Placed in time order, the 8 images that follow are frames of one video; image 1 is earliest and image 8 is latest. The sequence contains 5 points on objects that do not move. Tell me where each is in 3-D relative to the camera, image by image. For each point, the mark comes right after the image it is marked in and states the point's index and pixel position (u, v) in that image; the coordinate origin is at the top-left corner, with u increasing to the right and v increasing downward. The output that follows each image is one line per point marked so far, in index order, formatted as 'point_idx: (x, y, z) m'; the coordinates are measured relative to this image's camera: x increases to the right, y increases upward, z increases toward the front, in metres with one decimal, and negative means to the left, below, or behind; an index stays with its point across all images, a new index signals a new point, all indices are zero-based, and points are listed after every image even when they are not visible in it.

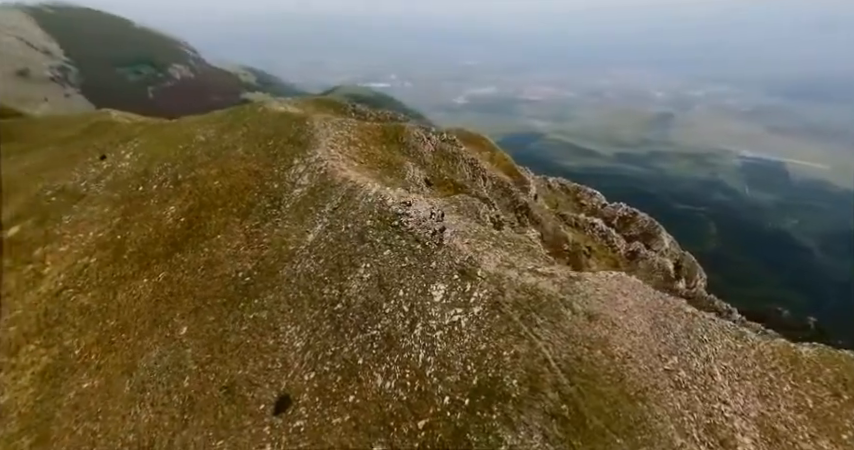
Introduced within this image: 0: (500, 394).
0: (+2.6, -6.1, +13.7) m
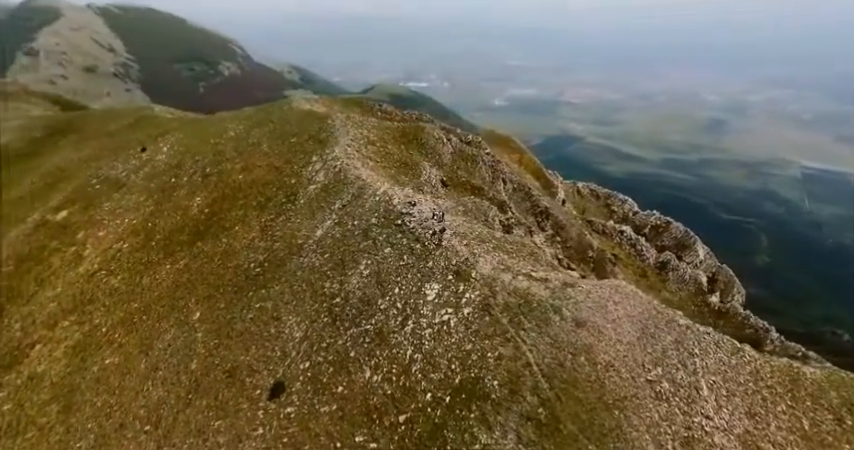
0: (+1.9, -6.2, +13.9) m
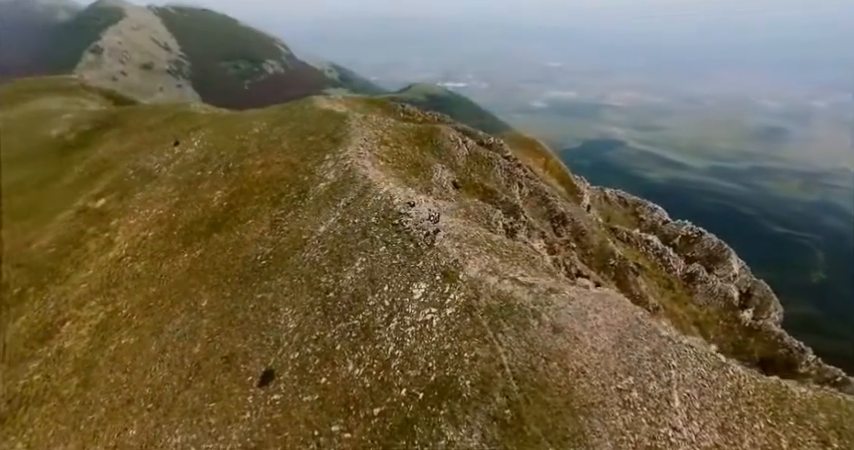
0: (+0.9, -6.3, +14.3) m
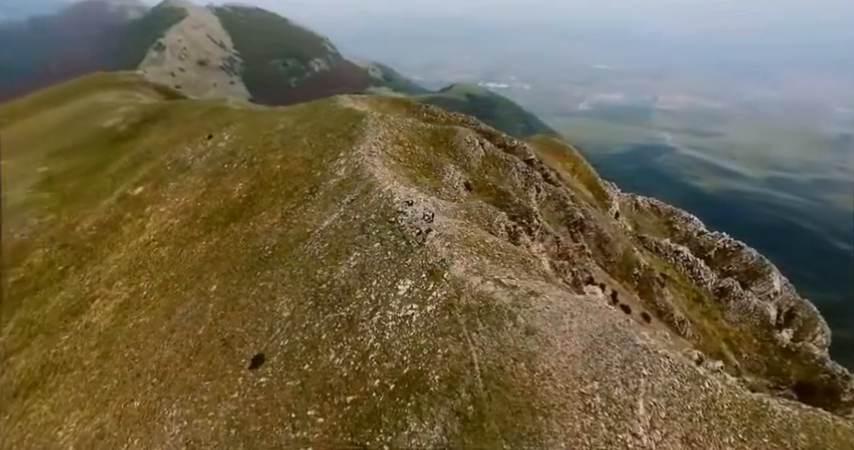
0: (-0.3, -6.2, +14.8) m
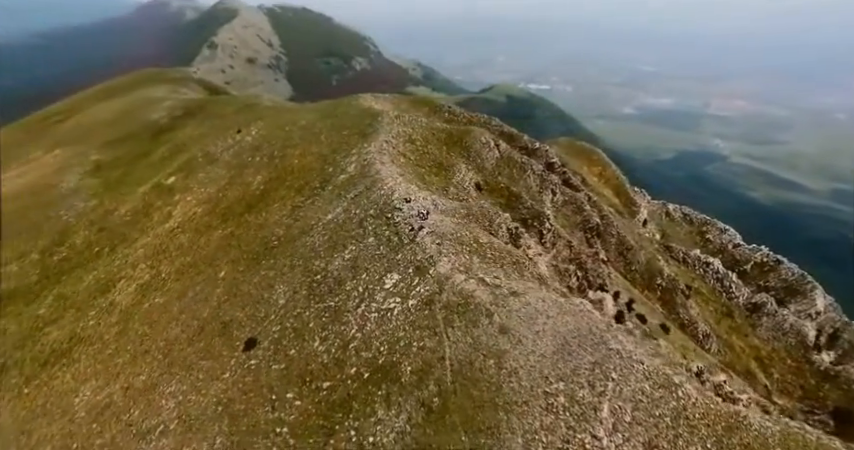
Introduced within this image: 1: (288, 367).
0: (-1.4, -6.0, +15.3) m
1: (-6.4, -6.6, +17.6) m
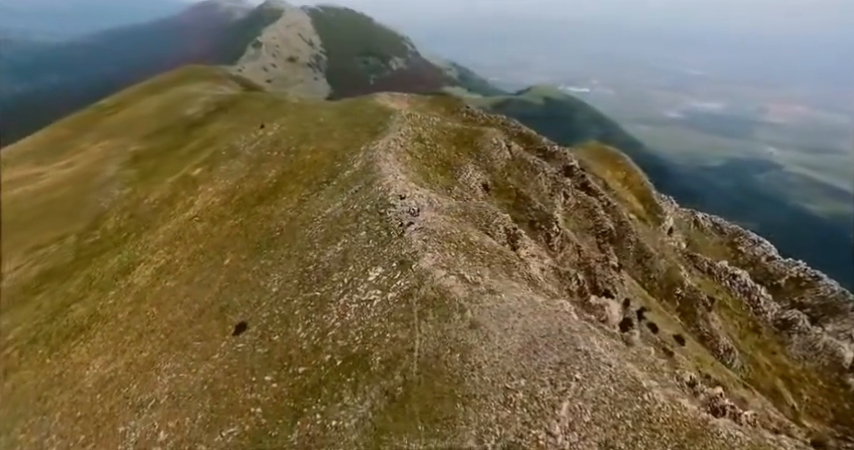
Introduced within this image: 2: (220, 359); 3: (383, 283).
0: (-2.6, -5.8, +15.8) m
1: (-7.6, -6.1, +18.4) m
2: (-10.6, -6.9, +19.7) m
3: (-2.2, -3.0, +19.4) m
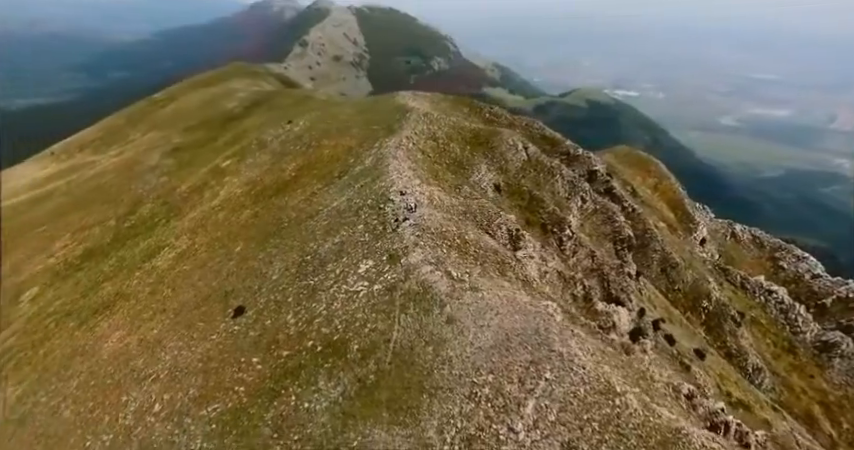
0: (-3.7, -5.4, +16.3) m
1: (-8.4, -5.6, +19.3) m
2: (-11.4, -6.2, +20.7) m
3: (-2.8, -2.6, +19.9) m
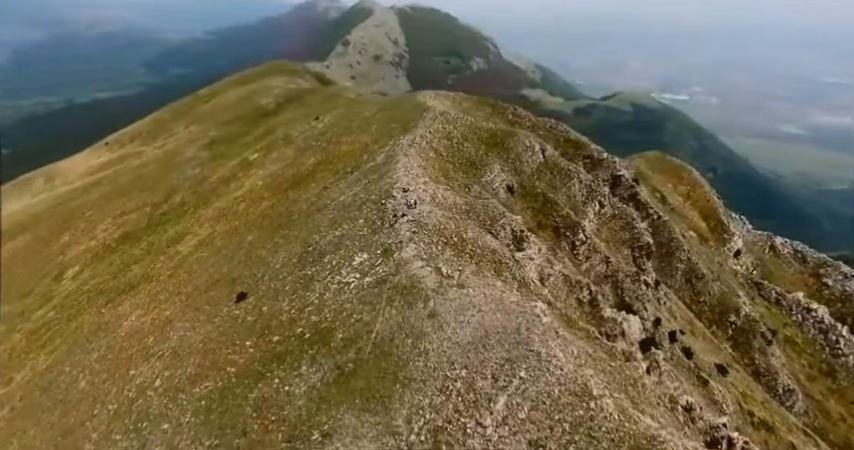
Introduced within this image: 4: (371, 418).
0: (-4.4, -5.1, +16.9) m
1: (-9.0, -5.0, +20.2) m
2: (-11.9, -5.6, +21.8) m
3: (-3.3, -2.3, +20.4) m
4: (-1.9, -6.8, +13.4) m
